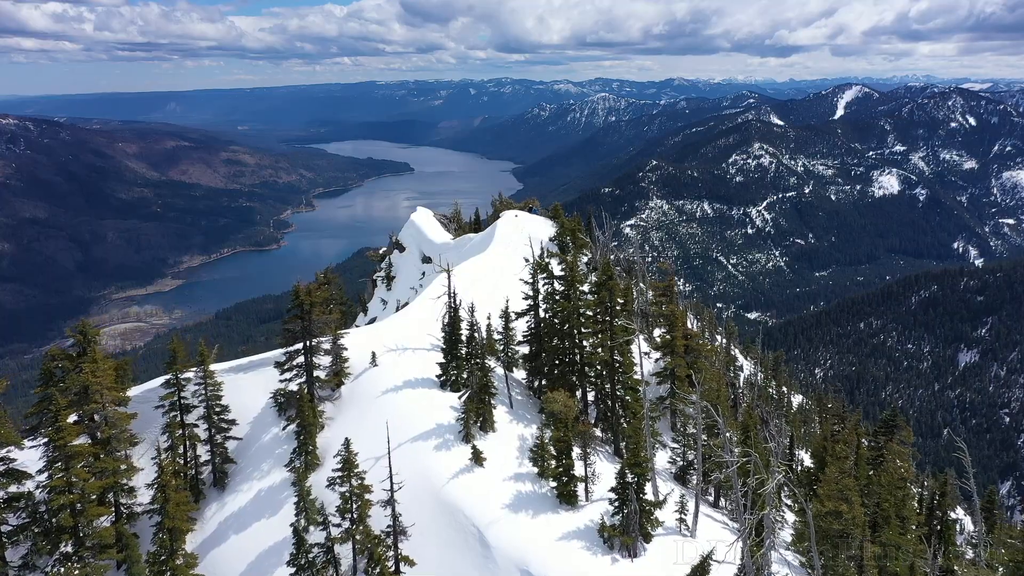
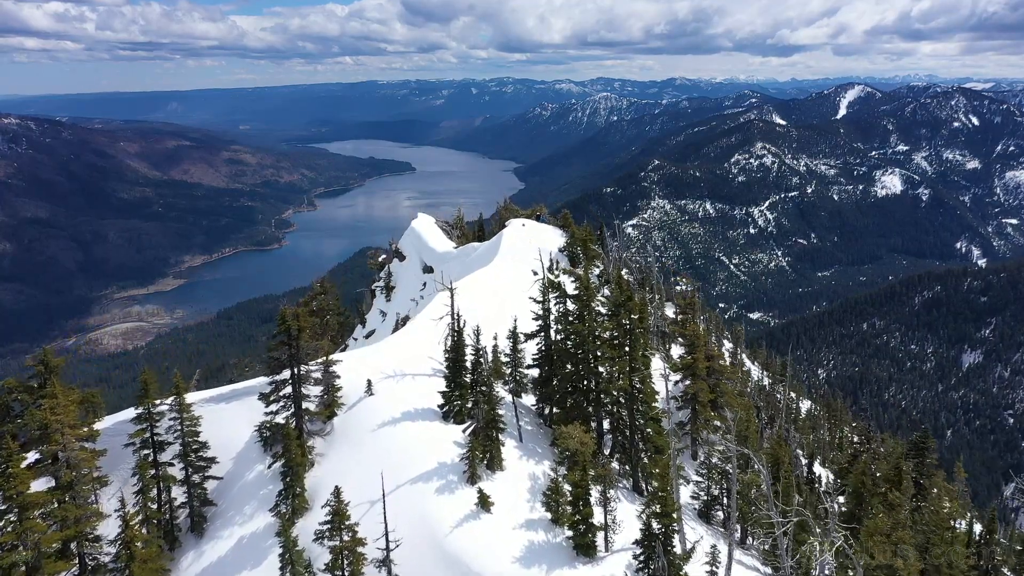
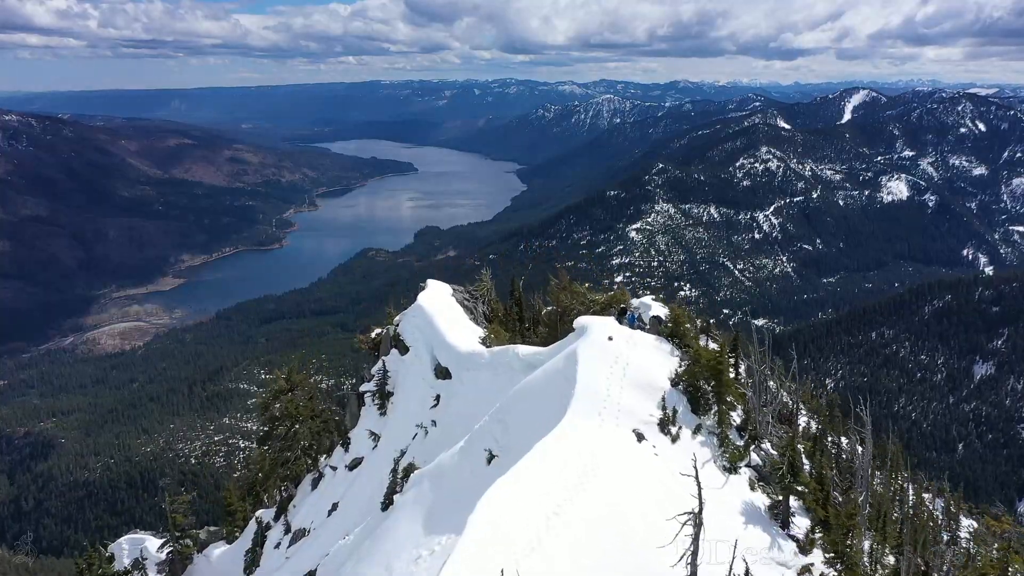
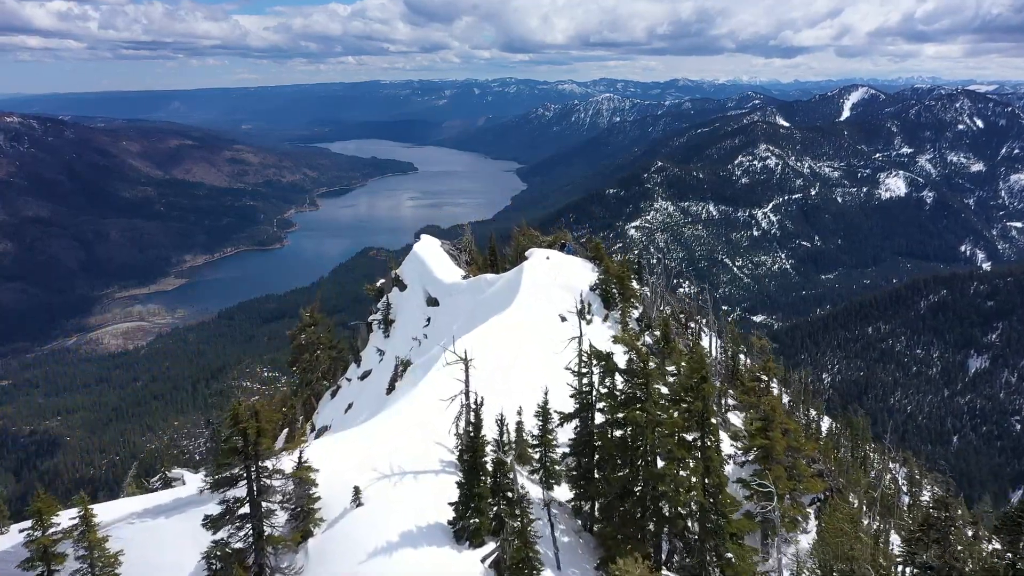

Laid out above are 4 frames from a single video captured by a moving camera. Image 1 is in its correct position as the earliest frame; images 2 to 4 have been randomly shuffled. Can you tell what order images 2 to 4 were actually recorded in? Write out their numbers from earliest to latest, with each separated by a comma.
2, 4, 3
